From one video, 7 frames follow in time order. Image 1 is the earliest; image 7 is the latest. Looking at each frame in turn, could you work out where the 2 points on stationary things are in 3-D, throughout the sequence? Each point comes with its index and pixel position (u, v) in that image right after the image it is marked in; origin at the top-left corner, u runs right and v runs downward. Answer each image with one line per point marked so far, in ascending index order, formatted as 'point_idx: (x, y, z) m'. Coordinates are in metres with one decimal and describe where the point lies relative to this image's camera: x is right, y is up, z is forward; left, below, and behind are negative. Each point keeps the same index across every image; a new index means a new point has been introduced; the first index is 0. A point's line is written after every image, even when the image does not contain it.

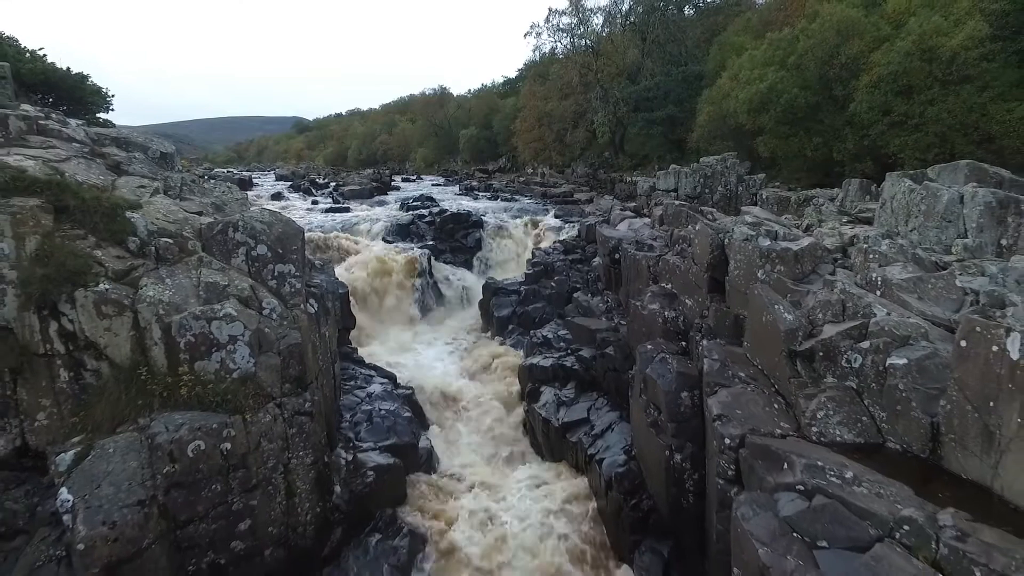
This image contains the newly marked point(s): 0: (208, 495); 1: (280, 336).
0: (-2.8, -1.9, +5.4) m
1: (-2.5, -0.5, +6.2) m
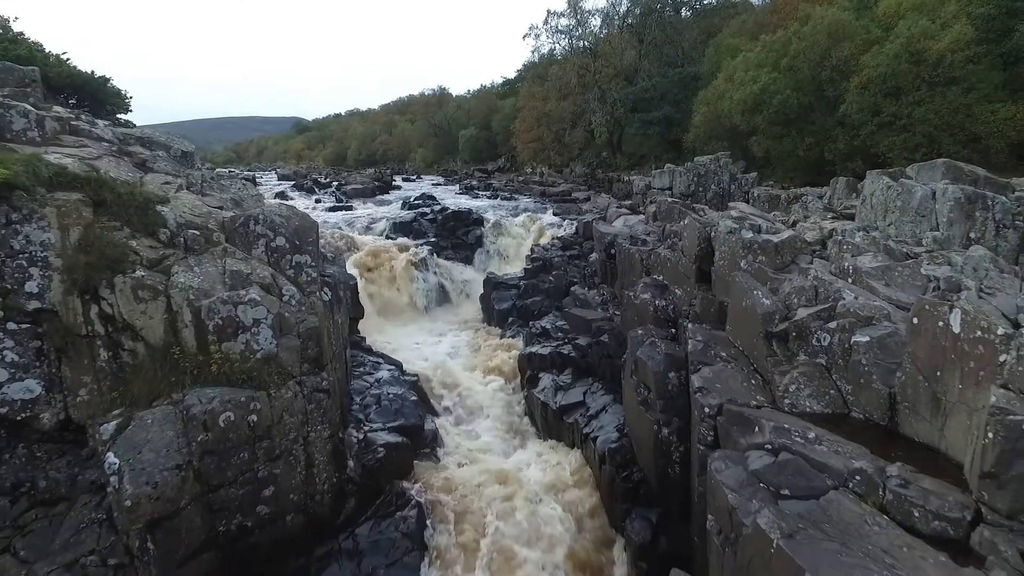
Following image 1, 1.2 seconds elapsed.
0: (-2.8, -1.7, +5.9) m
1: (-2.5, -0.4, +6.8) m
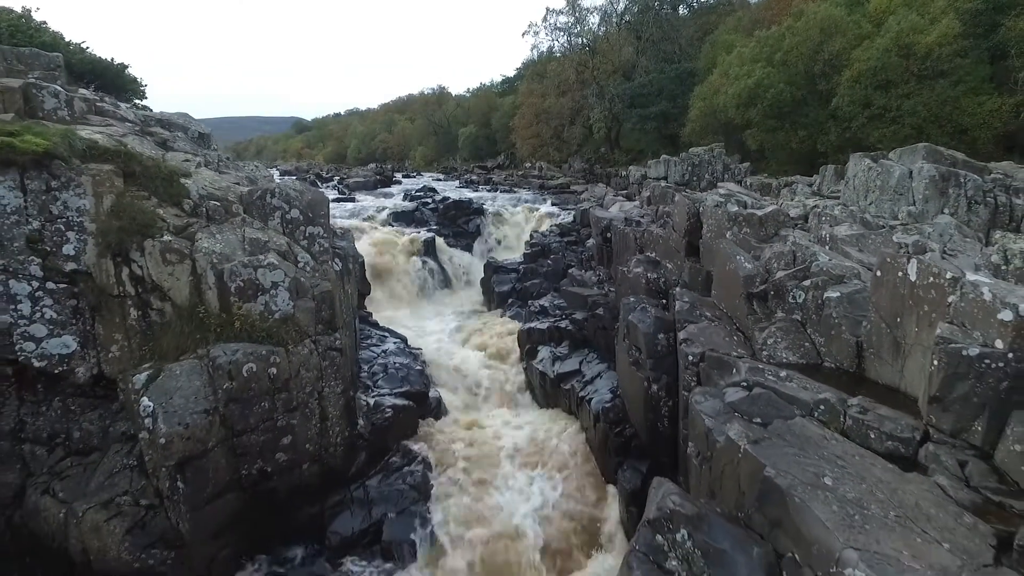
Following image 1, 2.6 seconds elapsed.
0: (-2.8, -1.3, +6.4) m
1: (-2.5, 0.0, +7.2) m
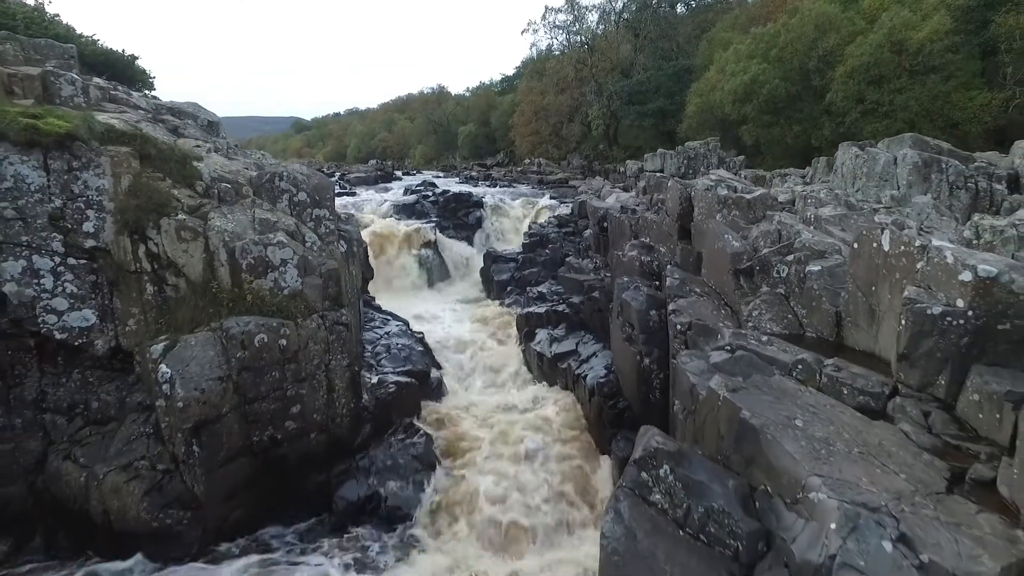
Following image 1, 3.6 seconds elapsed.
0: (-2.8, -1.1, +6.8) m
1: (-2.5, +0.3, +7.6) m
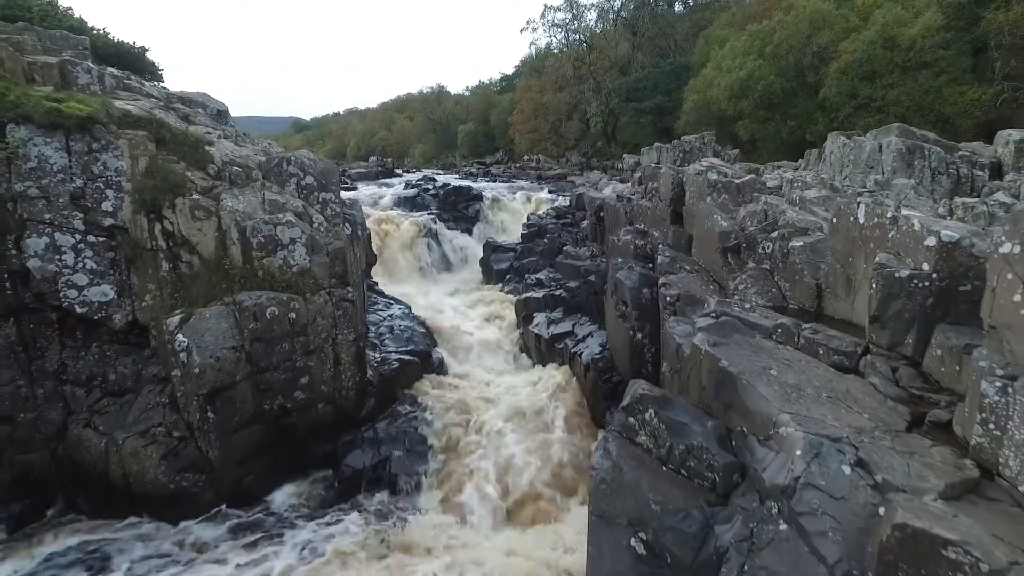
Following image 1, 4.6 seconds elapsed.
0: (-2.8, -0.8, +7.1) m
1: (-2.5, +0.6, +7.9) m
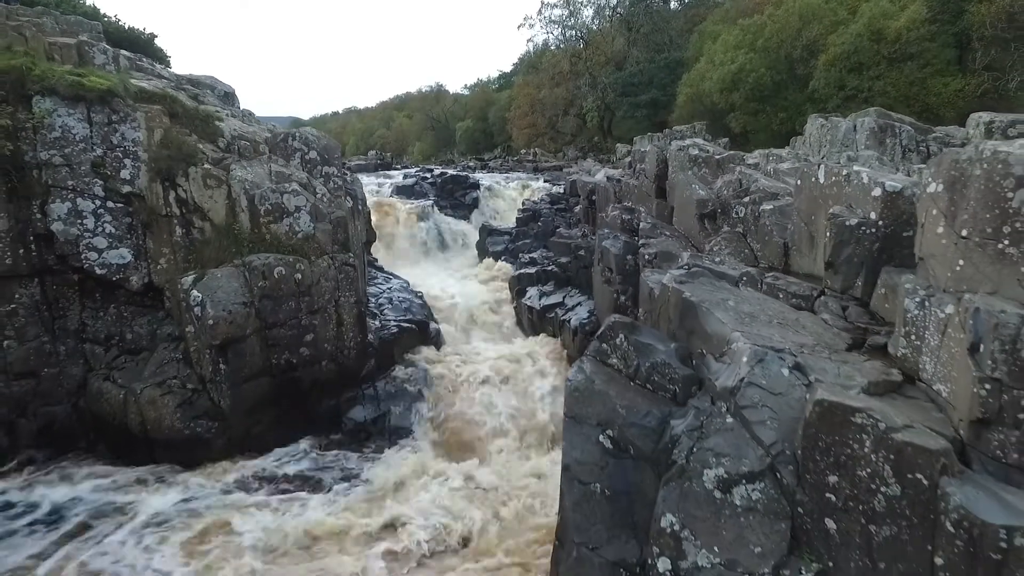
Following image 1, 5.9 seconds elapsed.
0: (-2.9, -0.3, +7.6) m
1: (-2.6, +1.1, +8.4) m
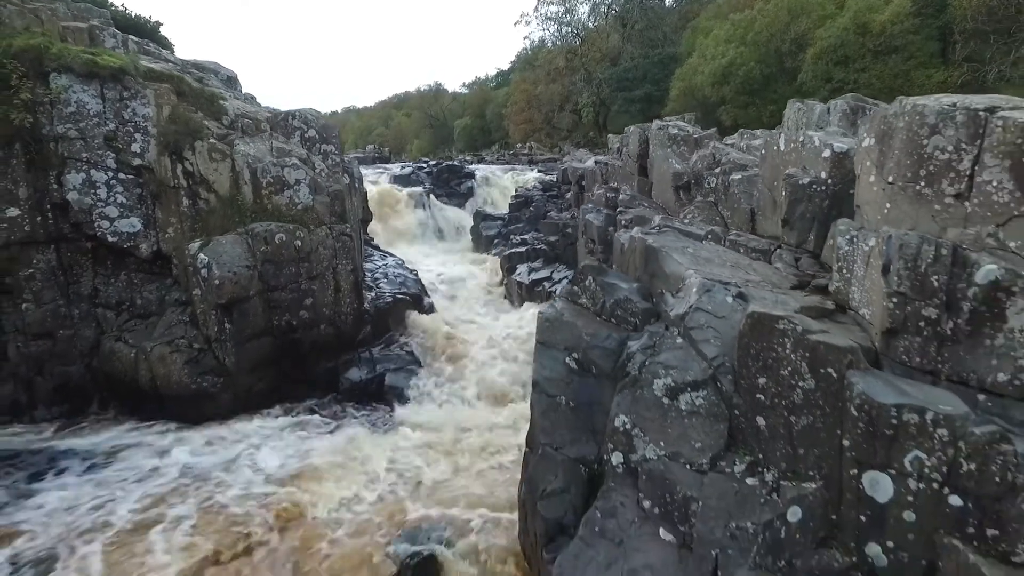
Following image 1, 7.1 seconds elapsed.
0: (-3.1, +0.2, +8.1) m
1: (-2.8, +1.6, +8.9) m
